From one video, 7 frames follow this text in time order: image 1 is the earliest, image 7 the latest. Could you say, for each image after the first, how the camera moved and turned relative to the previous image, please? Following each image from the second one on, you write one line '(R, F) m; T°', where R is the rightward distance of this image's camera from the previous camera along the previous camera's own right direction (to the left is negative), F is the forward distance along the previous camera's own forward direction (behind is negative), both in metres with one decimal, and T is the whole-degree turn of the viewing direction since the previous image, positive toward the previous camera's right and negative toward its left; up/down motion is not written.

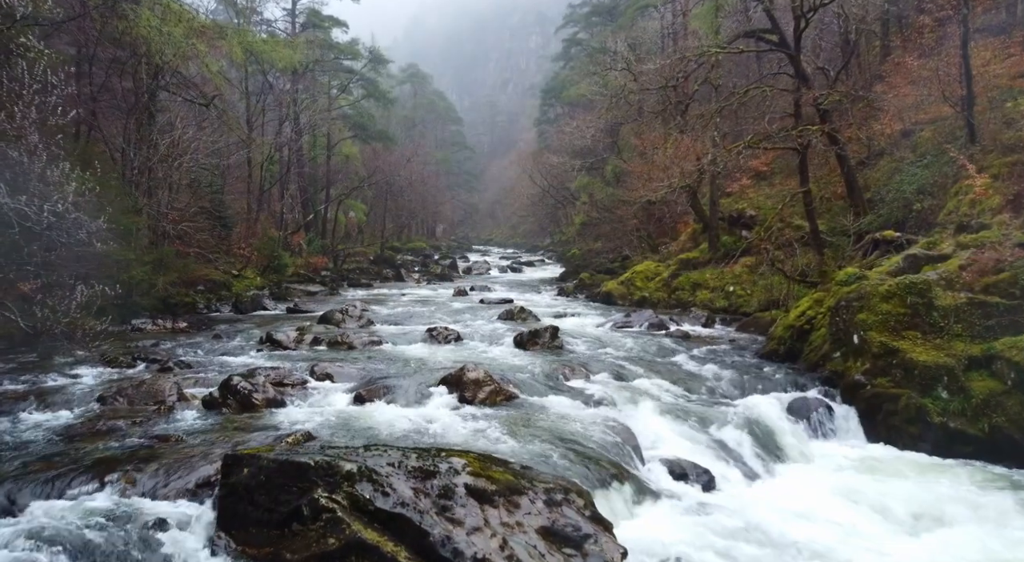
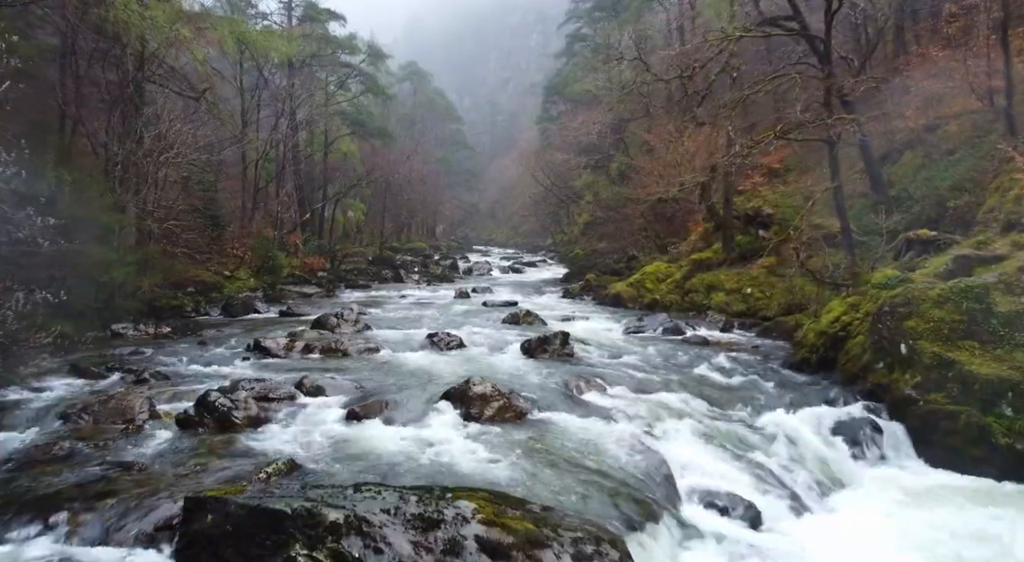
(-0.1, +1.0) m; 0°
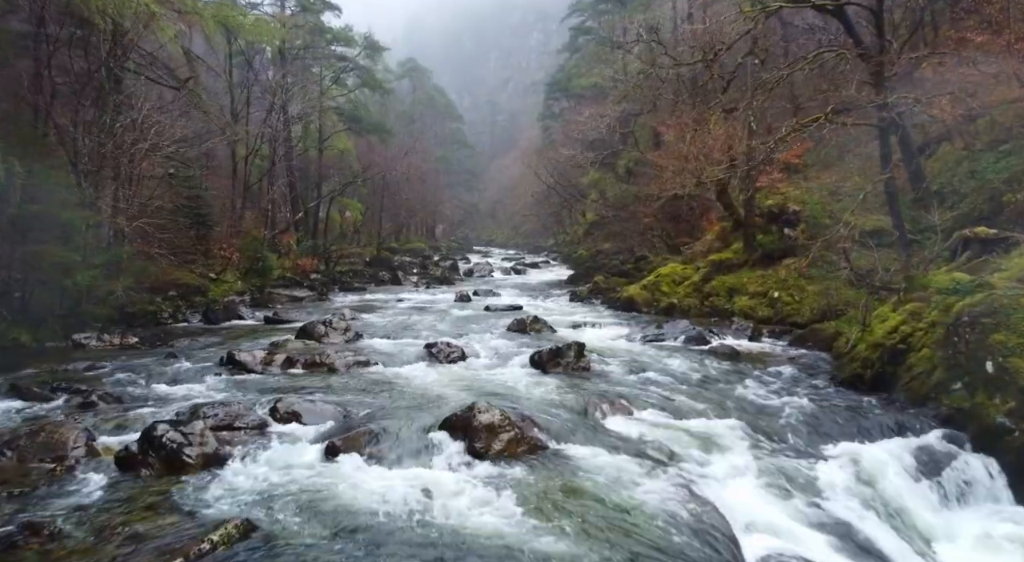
(-0.1, +1.5) m; 0°
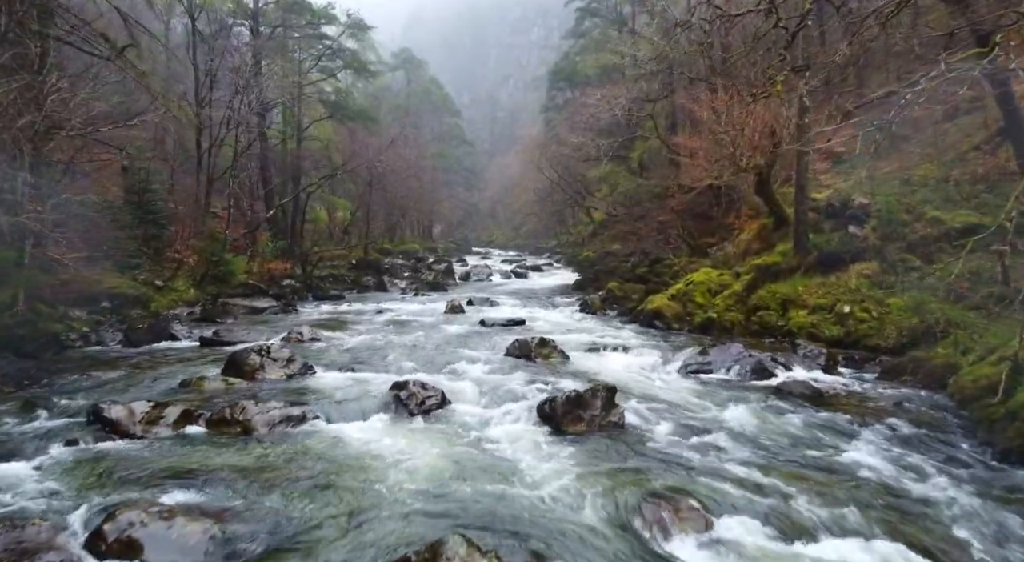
(0.0, +3.4) m; 0°
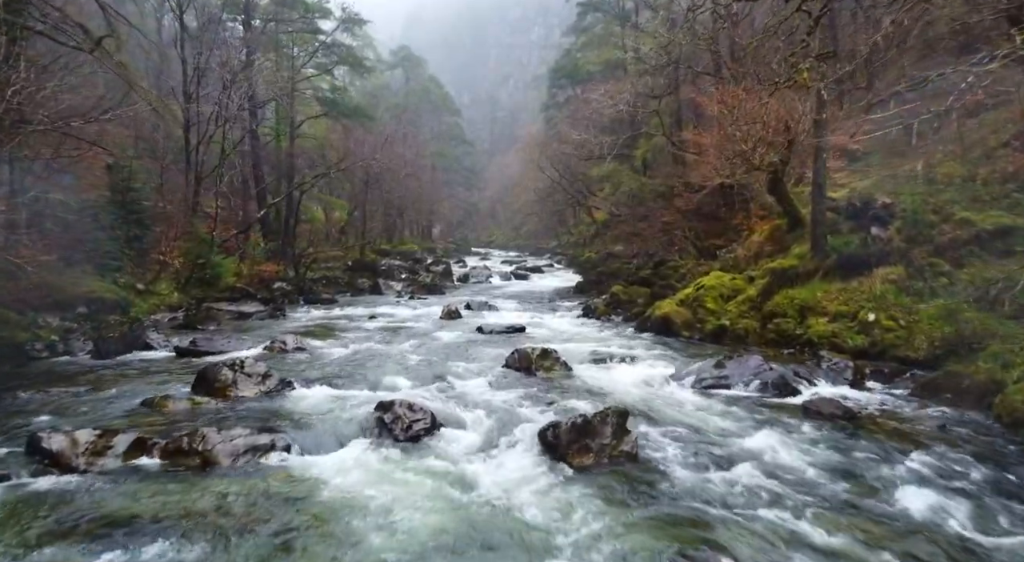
(0.0, +0.9) m; 0°
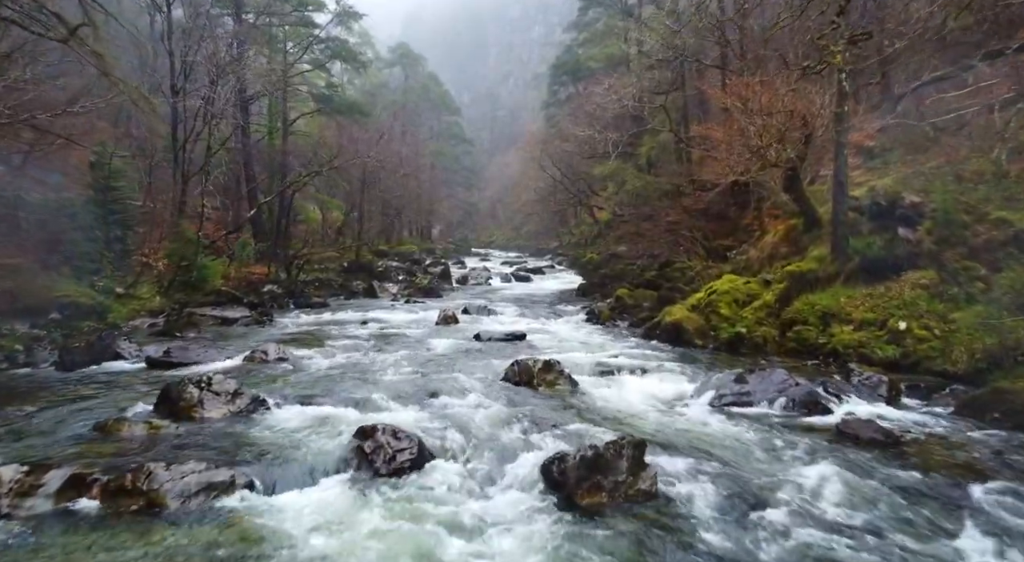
(0.0, +1.0) m; 0°
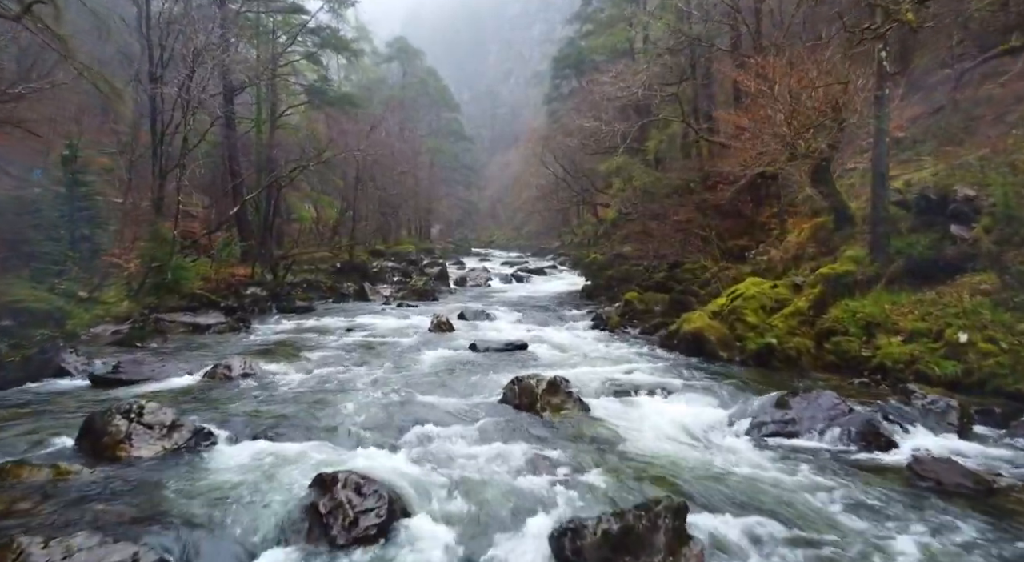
(0.0, +1.5) m; 0°
